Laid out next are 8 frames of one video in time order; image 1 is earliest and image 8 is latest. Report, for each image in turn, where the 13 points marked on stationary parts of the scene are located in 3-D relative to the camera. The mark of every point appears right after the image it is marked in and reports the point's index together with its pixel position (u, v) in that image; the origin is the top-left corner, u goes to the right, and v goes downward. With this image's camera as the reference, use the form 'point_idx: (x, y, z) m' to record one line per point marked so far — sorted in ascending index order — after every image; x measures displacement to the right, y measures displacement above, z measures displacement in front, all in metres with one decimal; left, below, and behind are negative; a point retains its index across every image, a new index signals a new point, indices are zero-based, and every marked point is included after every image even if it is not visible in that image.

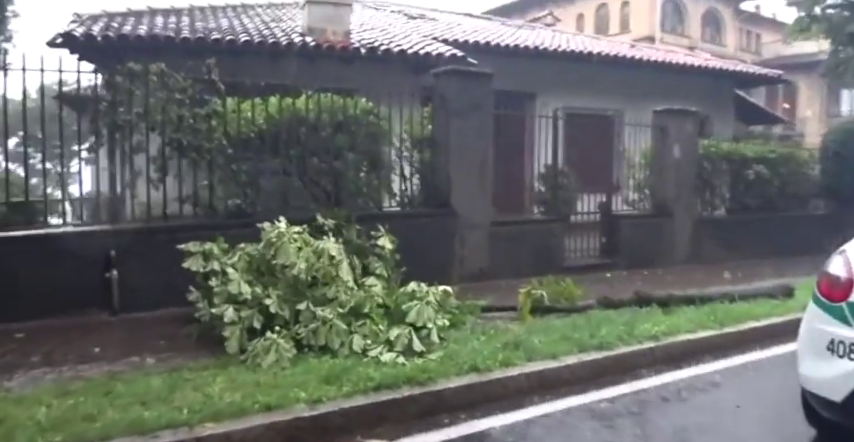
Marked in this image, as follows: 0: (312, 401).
0: (-0.6, -0.9, +3.2) m
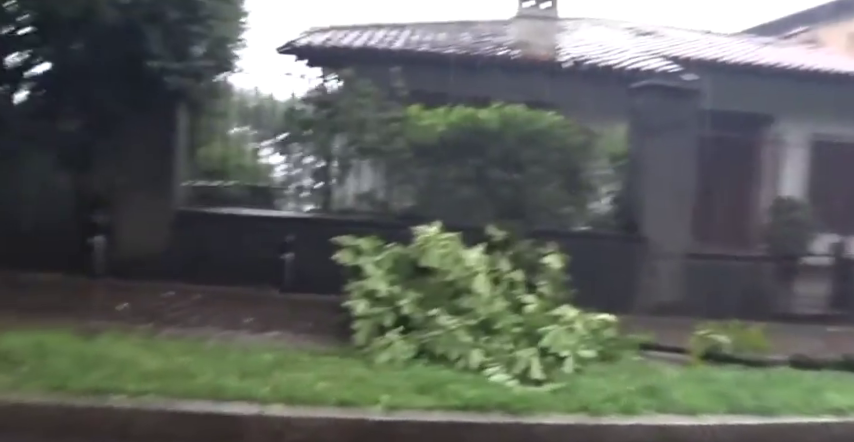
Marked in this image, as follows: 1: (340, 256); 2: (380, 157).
0: (-0.2, -0.9, +3.2) m
1: (-0.7, -0.3, +5.3) m
2: (-0.5, +0.7, +7.1) m
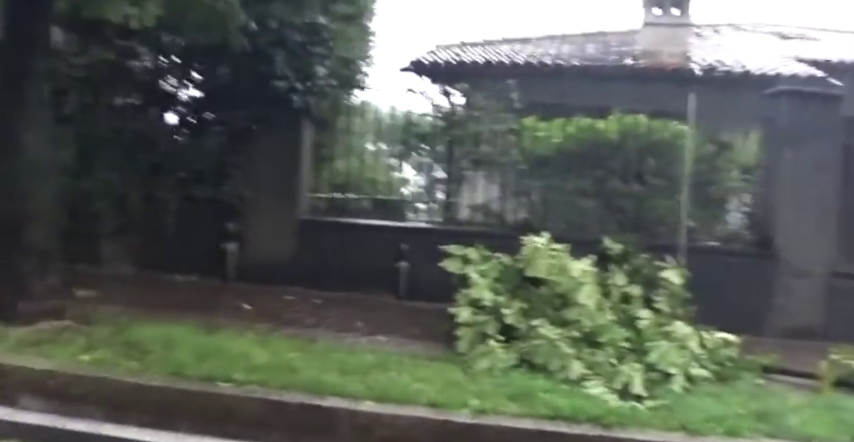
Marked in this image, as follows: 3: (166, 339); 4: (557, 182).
0: (+0.2, -0.9, +3.2) m
1: (+0.2, -0.4, +5.4) m
2: (+0.7, +0.6, +7.1) m
3: (-1.7, -0.8, +4.3) m
4: (+1.4, +0.4, +7.0) m
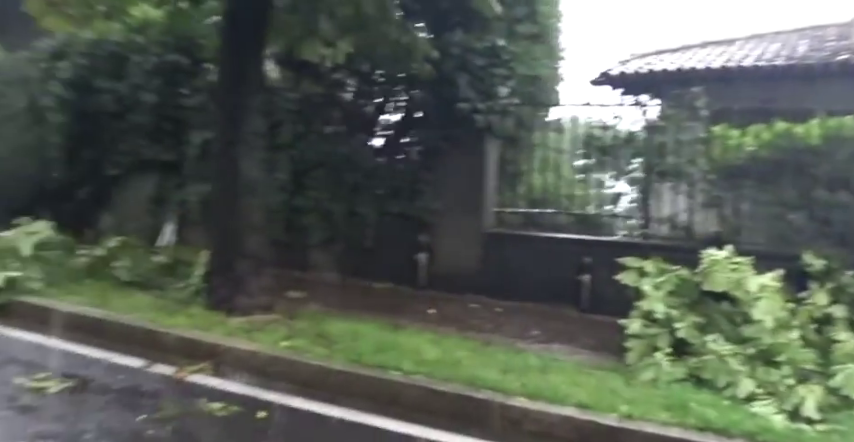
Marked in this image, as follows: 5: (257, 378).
0: (+1.0, -1.0, +3.3) m
1: (+1.6, -0.5, +5.4) m
2: (+2.7, +0.4, +6.9) m
3: (-0.5, -0.9, +4.9) m
4: (+3.2, +0.3, +6.6) m
5: (-1.2, -1.0, +4.5) m
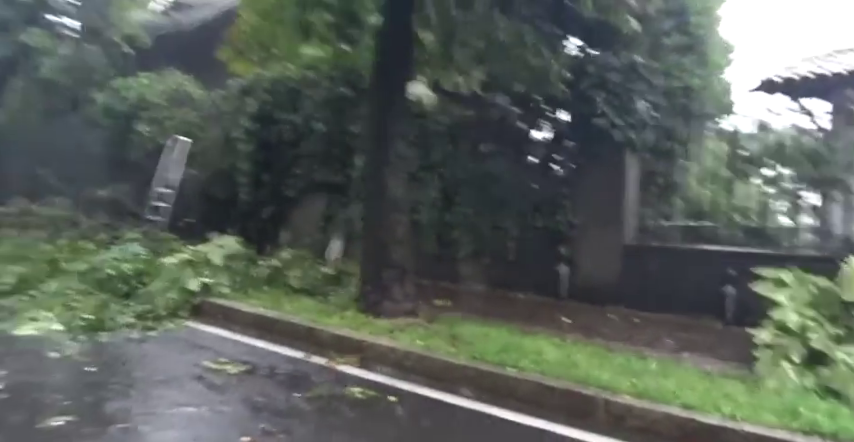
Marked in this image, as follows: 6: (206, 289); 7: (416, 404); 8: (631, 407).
0: (+1.6, -1.0, +3.4) m
1: (+2.7, -0.5, +5.3) m
2: (+4.0, +0.3, +6.5) m
3: (+0.5, -1.0, +5.4) m
4: (+4.5, +0.2, +6.1) m
5: (-0.3, -1.1, +5.1) m
6: (-2.6, -0.8, +7.7) m
7: (-0.1, -1.2, +4.1) m
8: (+1.1, -1.0, +3.6) m
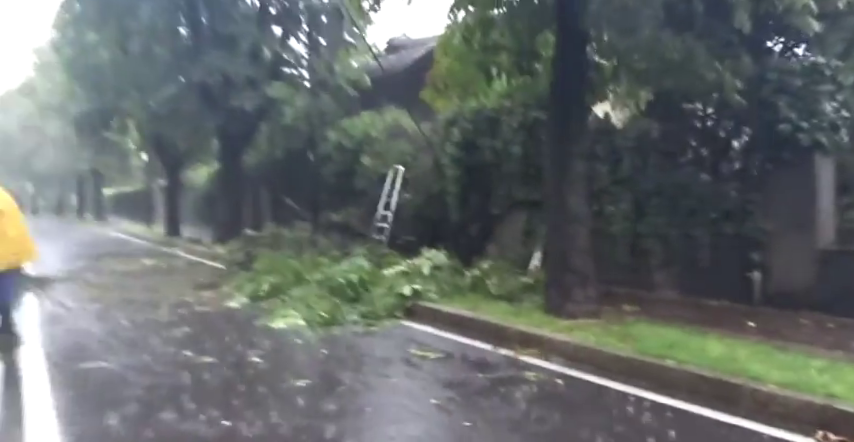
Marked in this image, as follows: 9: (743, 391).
0: (+2.4, -1.0, +3.7) m
1: (+4.1, -0.5, +5.2) m
2: (+5.7, +0.3, +5.9) m
3: (+2.0, -1.0, +5.8) m
4: (+6.1, +0.3, +5.3) m
5: (+1.3, -1.2, +5.8) m
6: (-0.1, -1.0, +9.0) m
7: (+1.1, -1.2, +4.9) m
8: (+2.1, -1.0, +4.0) m
9: (+2.0, -1.1, +4.1) m
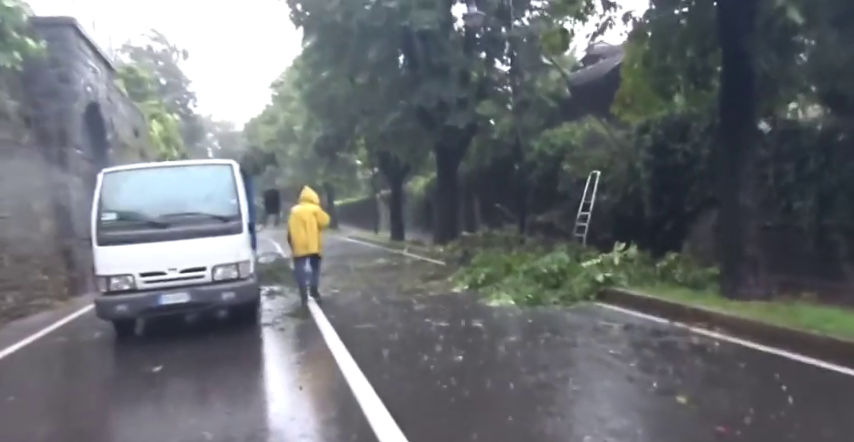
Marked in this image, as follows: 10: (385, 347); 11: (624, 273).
0: (+3.7, -0.9, +4.7) m
1: (+5.8, -0.4, +5.6) m
2: (+7.5, +0.5, +5.8) m
3: (+4.0, -0.9, +6.9) m
4: (+7.6, +0.4, +5.1) m
5: (+3.3, -1.2, +7.1) m
6: (+2.9, -1.0, +10.5) m
7: (+2.9, -1.2, +6.2) m
8: (+3.5, -0.9, +5.1) m
9: (+3.4, -1.0, +5.3) m
10: (-0.5, -1.5, +7.9) m
11: (+3.2, -0.9, +10.8) m
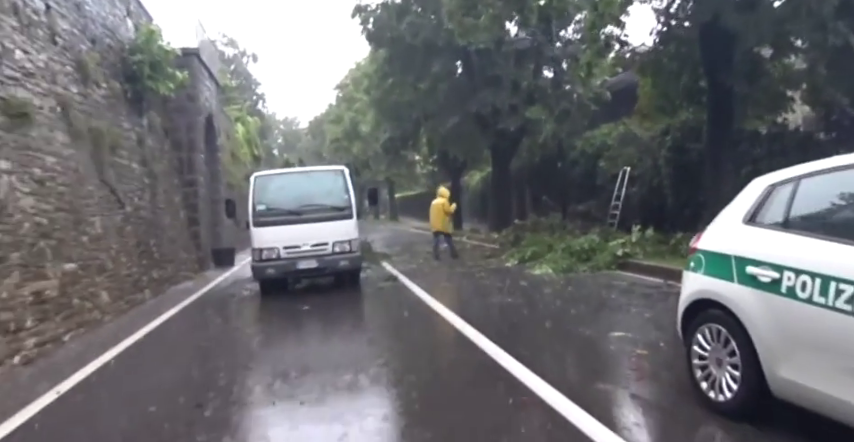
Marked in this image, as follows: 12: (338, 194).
0: (+4.4, -0.7, +7.6) m
1: (+6.5, -0.2, +8.3) m
2: (+8.3, +0.8, +8.3) m
3: (+4.9, -0.7, +9.8) m
4: (+8.4, +0.7, +7.7) m
5: (+4.2, -0.9, +10.0) m
6: (+4.1, -0.7, +13.5) m
7: (+3.7, -1.0, +9.2) m
8: (+4.2, -0.7, +8.0) m
9: (+4.2, -0.8, +8.2) m
10: (+0.5, -1.3, +11.1) m
11: (+4.4, -0.6, +13.8) m
12: (-1.7, +0.5, +12.4) m
